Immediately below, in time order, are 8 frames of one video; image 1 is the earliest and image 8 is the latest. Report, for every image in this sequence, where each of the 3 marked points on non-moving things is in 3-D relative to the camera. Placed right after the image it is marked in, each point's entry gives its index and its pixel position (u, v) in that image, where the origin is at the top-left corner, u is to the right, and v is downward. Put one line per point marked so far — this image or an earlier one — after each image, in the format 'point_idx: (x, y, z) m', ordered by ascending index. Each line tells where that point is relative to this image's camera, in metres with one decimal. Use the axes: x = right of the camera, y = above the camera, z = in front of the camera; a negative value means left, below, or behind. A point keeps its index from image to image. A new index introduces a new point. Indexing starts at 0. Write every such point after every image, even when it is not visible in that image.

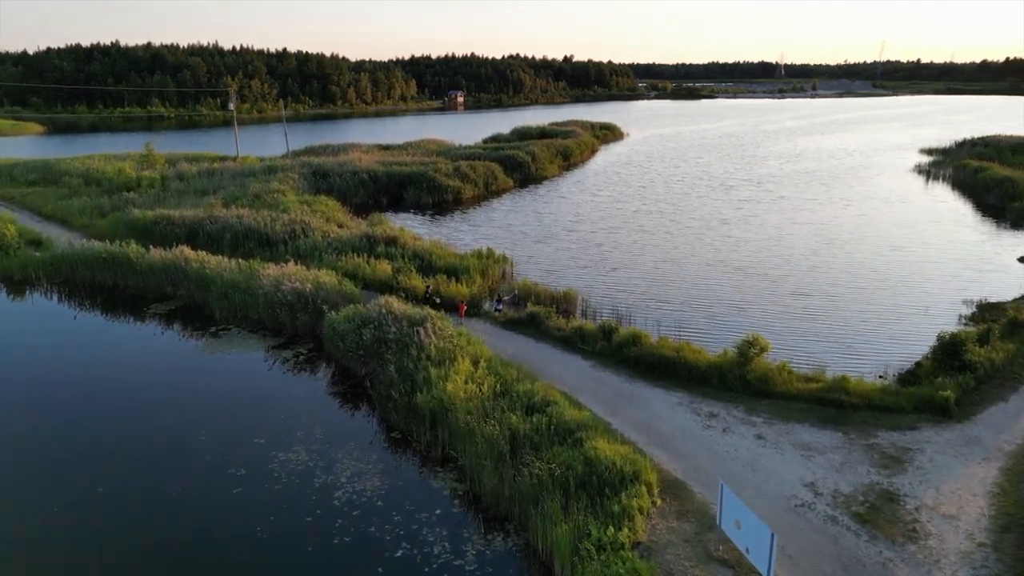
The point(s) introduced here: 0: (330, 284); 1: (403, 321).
0: (-4.9, +0.1, +19.5) m
1: (-2.5, -0.8, +16.4) m
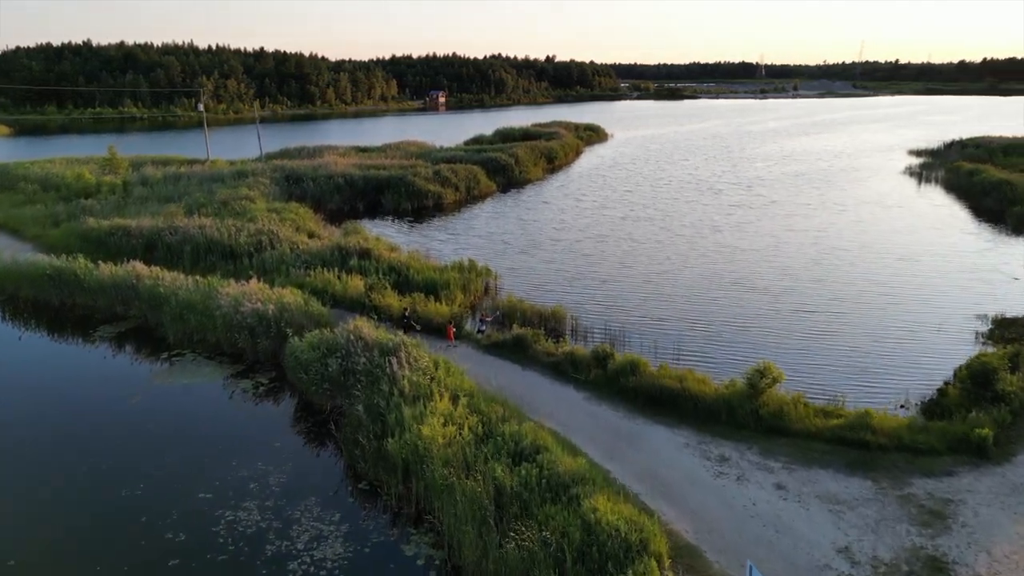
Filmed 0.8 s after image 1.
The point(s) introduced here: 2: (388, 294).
0: (-5.3, -0.4, +17.7) m
1: (-2.8, -1.2, +14.6) m
2: (-3.3, -0.2, +19.6) m
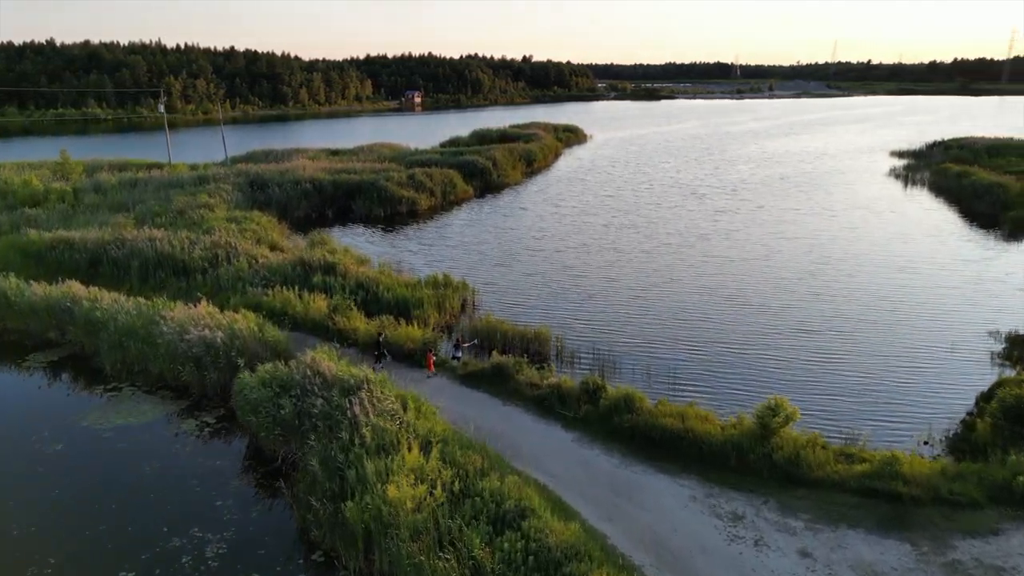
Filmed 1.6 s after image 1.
0: (-5.7, -0.9, +15.8) m
1: (-3.1, -1.8, +12.8) m
2: (-3.8, -0.7, +17.8) m
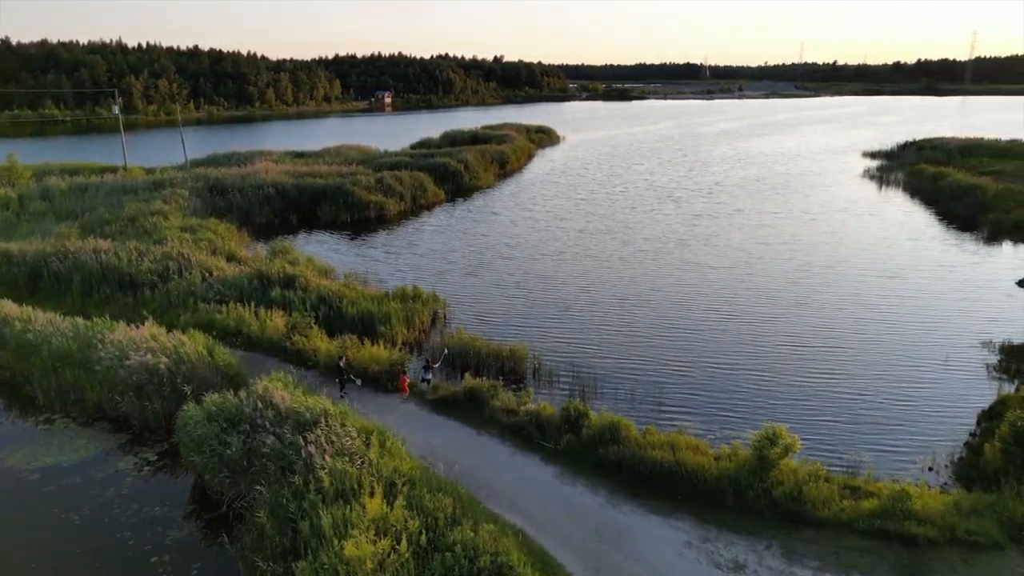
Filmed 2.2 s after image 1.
0: (-6.3, -1.3, +14.4) m
1: (-3.6, -2.1, +11.5) m
2: (-4.4, -1.1, +16.4) m
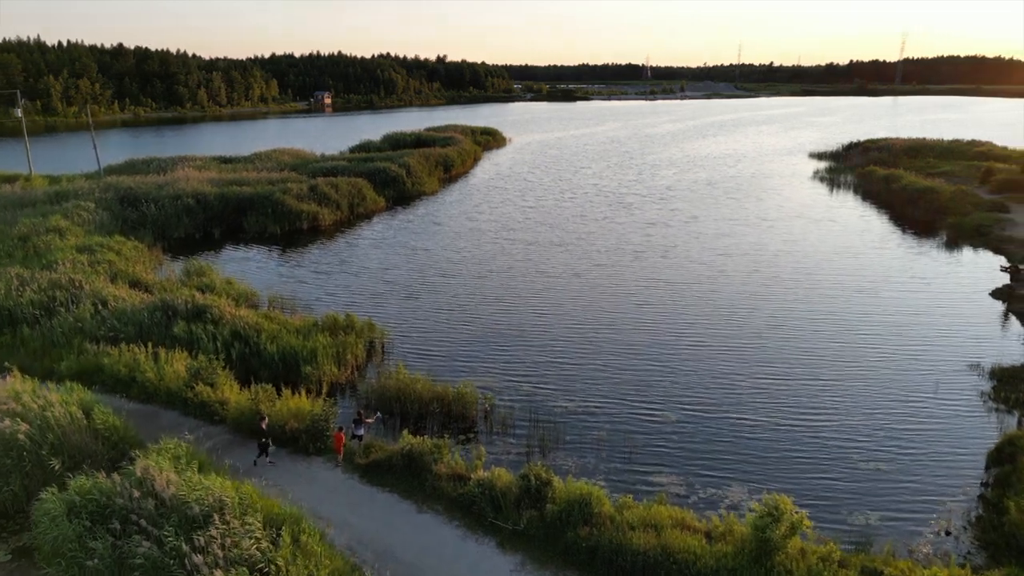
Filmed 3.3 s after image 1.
0: (-7.1, -2.1, +11.7) m
1: (-4.2, -2.8, +9.0) m
2: (-5.5, -1.8, +13.8) m
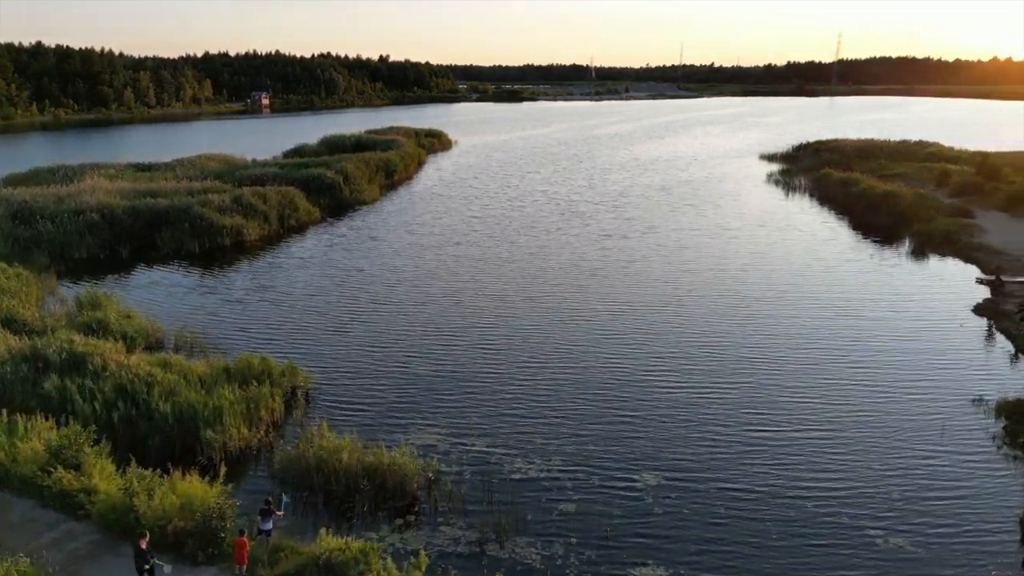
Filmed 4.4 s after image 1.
0: (-7.8, -2.9, +8.7) m
1: (-4.7, -3.6, +6.2) m
2: (-6.3, -2.6, +11.0) m
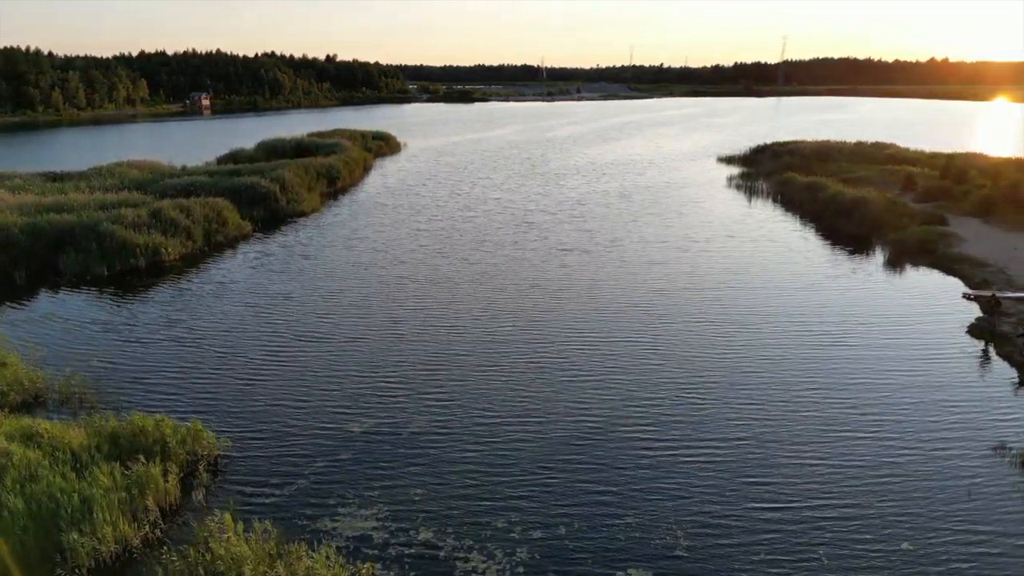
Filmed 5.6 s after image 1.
0: (-8.2, -3.8, +5.7) m
1: (-4.9, -4.4, +3.4) m
2: (-6.8, -3.5, +8.1) m
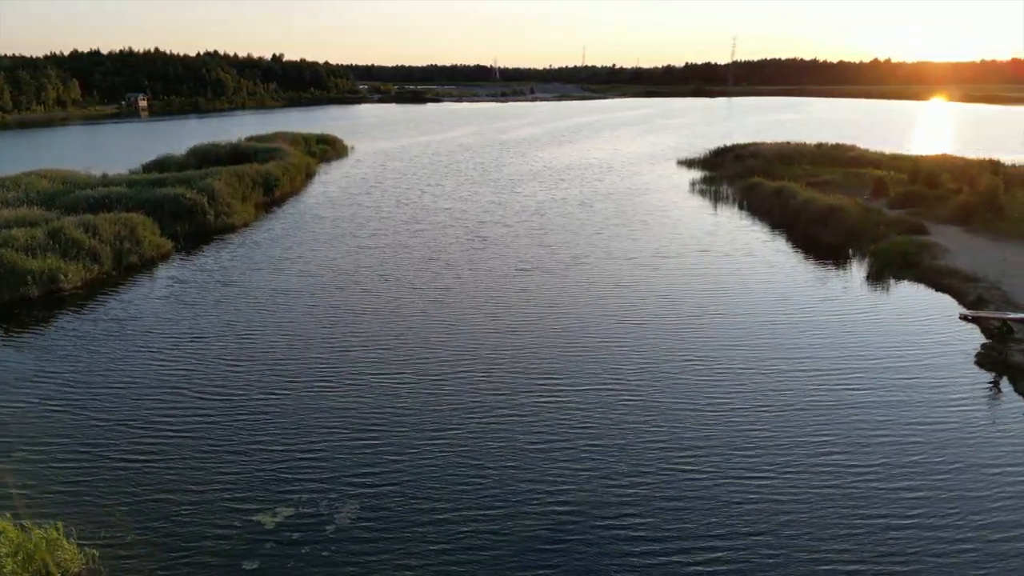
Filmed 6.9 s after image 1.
0: (-8.4, -4.7, +2.5) m
1: (-4.9, -5.3, +0.4) m
2: (-7.1, -4.4, +4.9) m
